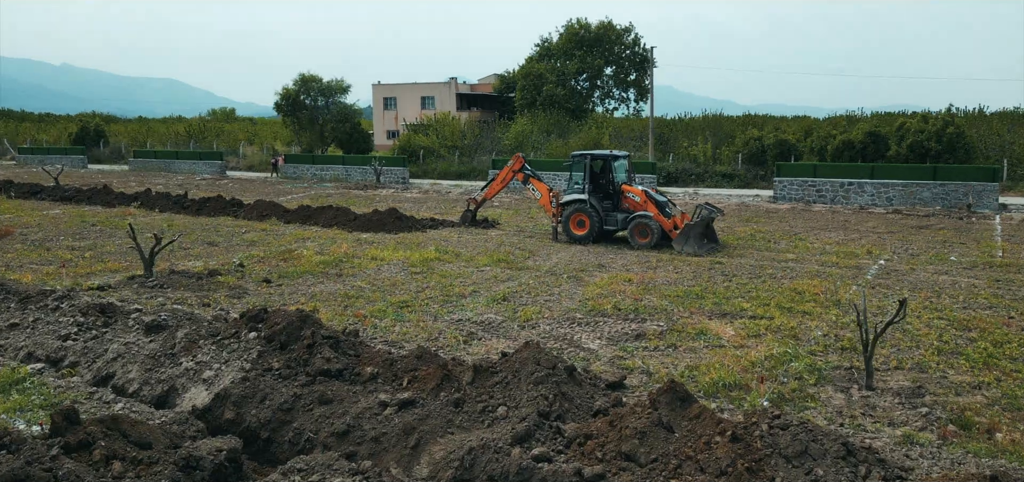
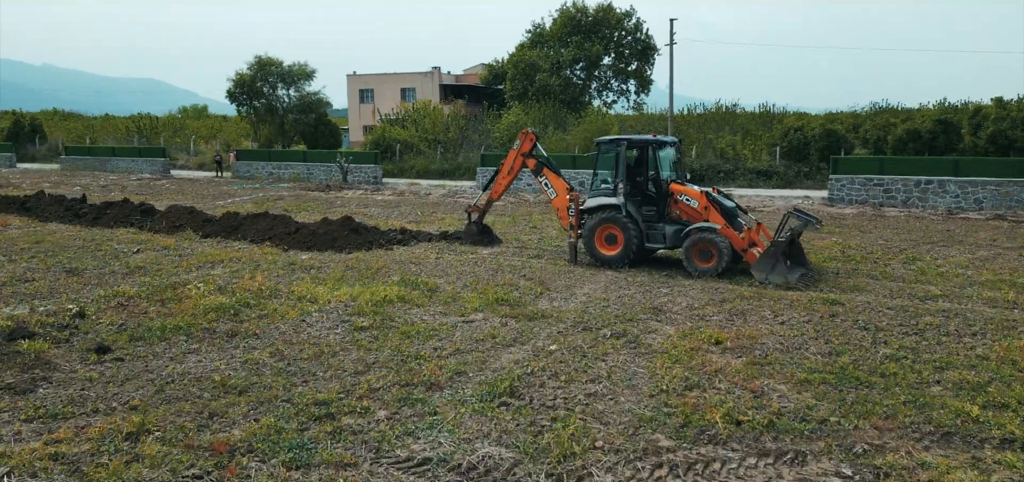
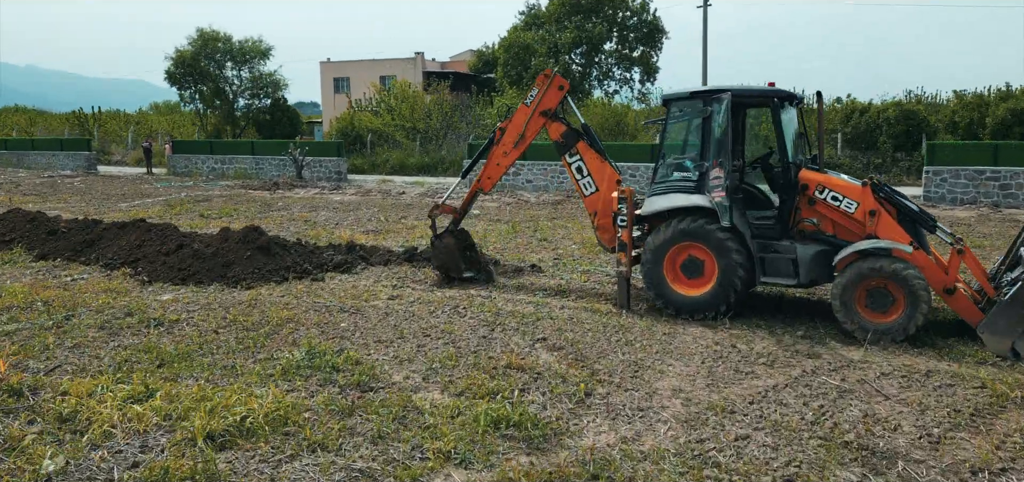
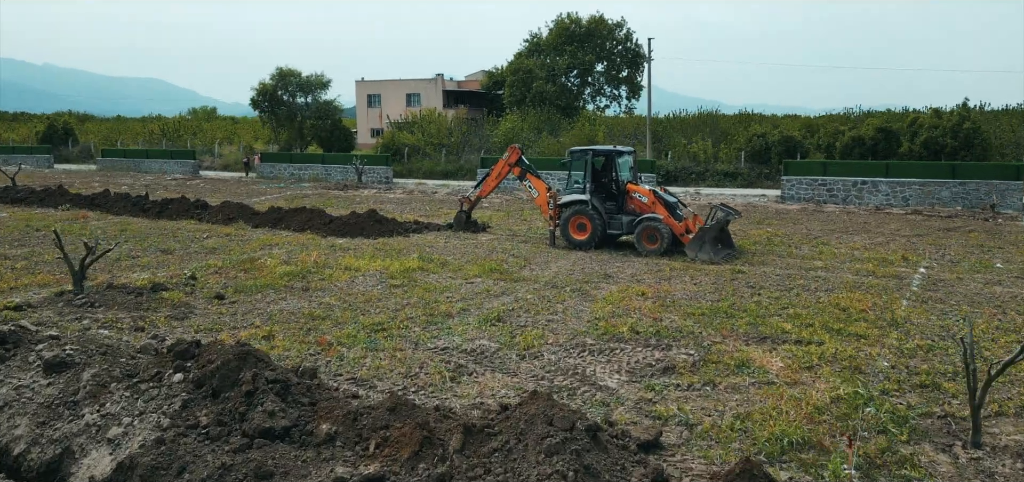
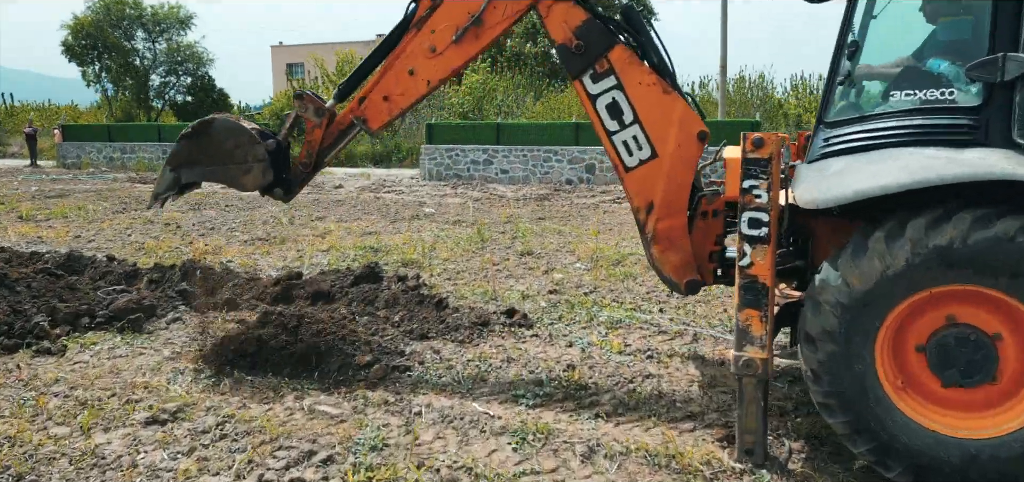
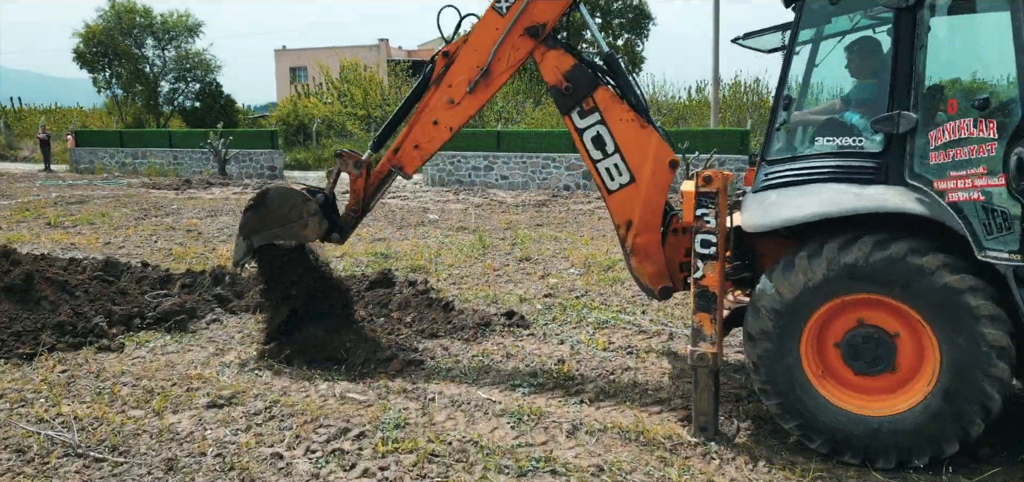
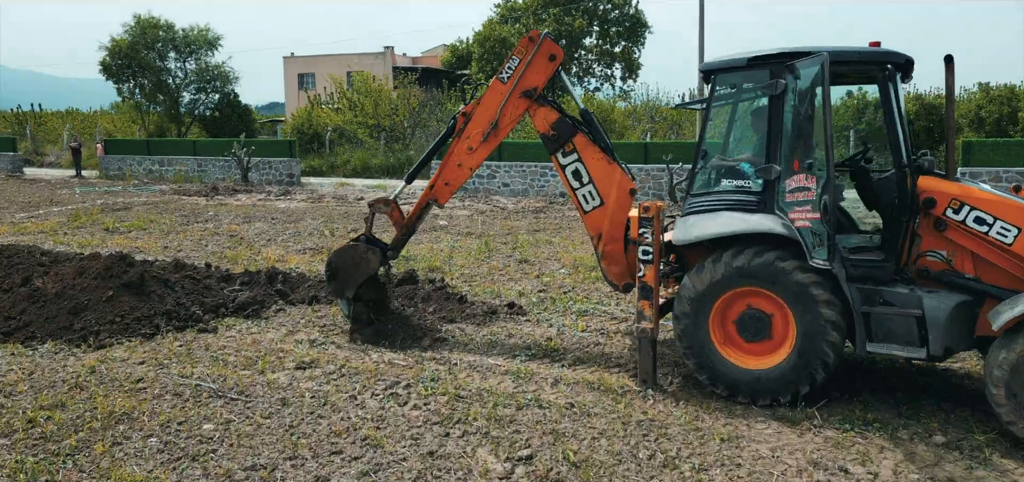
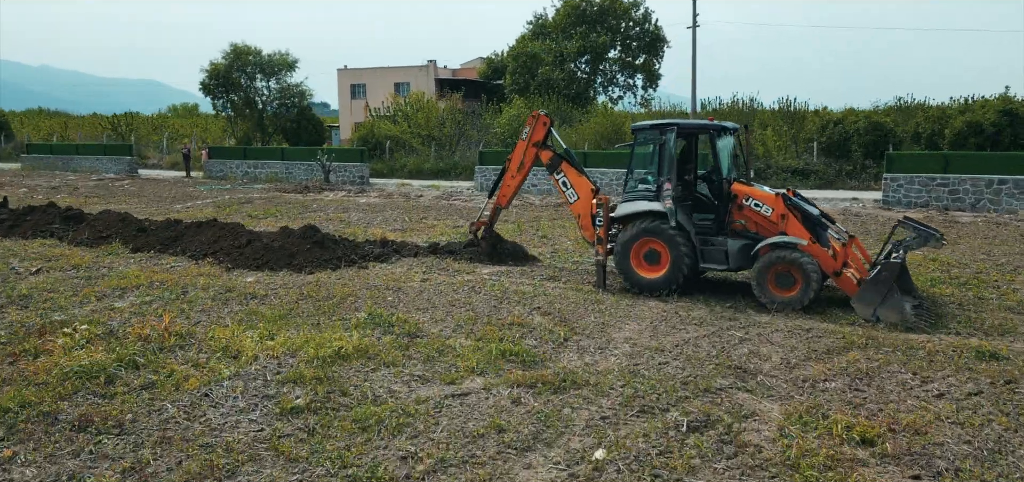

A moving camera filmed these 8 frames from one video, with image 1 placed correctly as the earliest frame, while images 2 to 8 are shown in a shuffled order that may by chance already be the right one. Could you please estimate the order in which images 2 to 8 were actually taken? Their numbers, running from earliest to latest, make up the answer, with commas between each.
4, 2, 8, 3, 7, 6, 5
